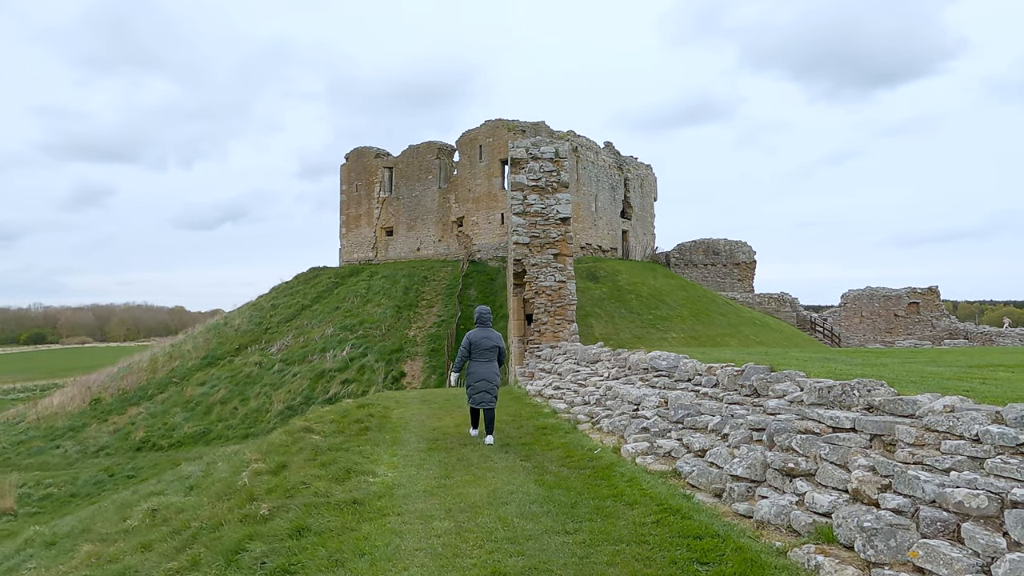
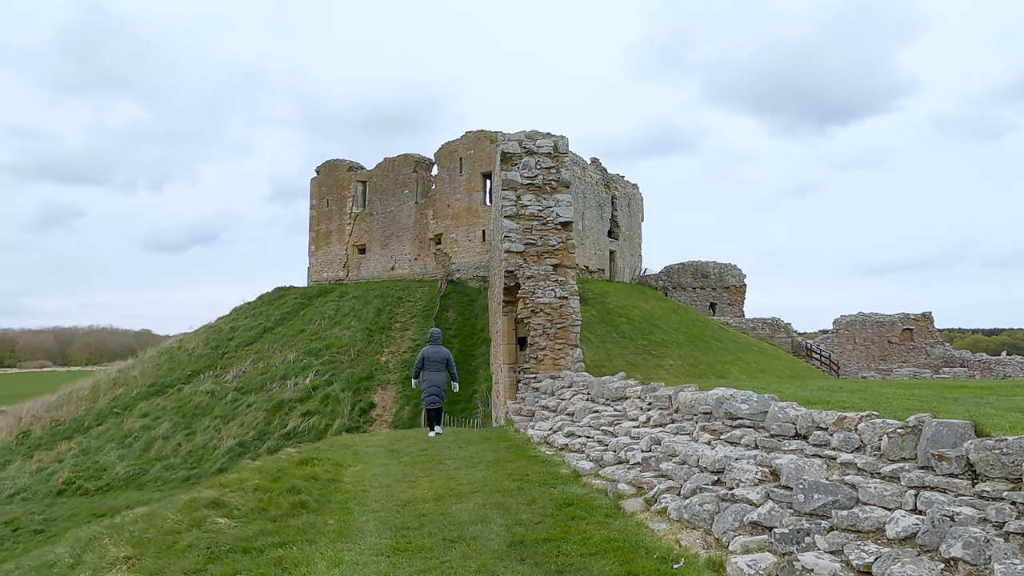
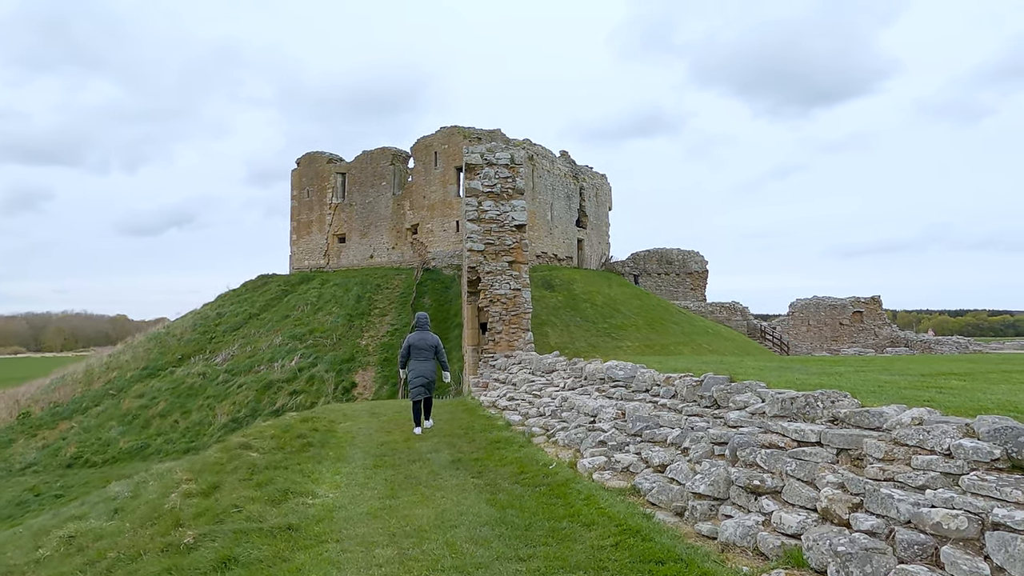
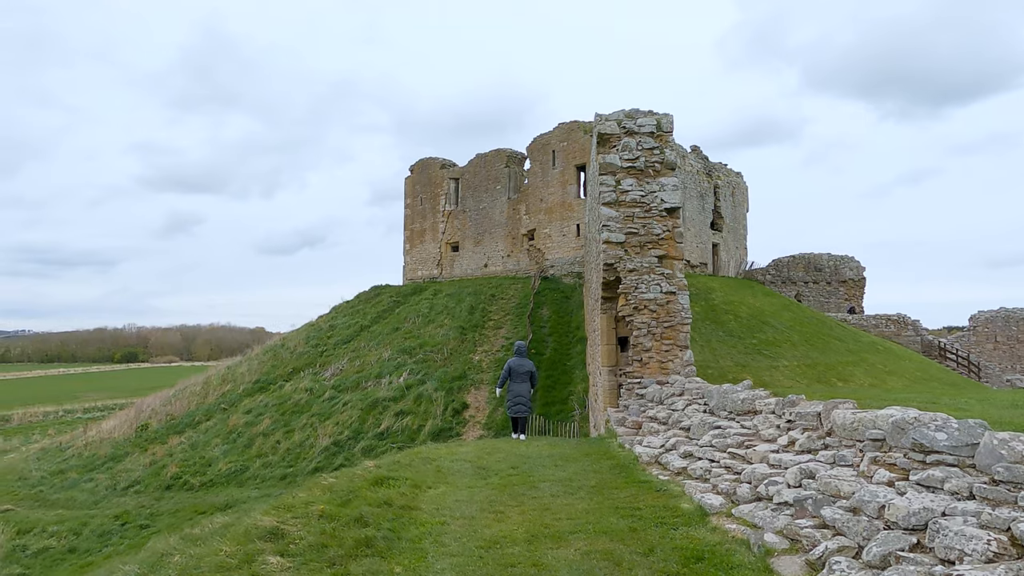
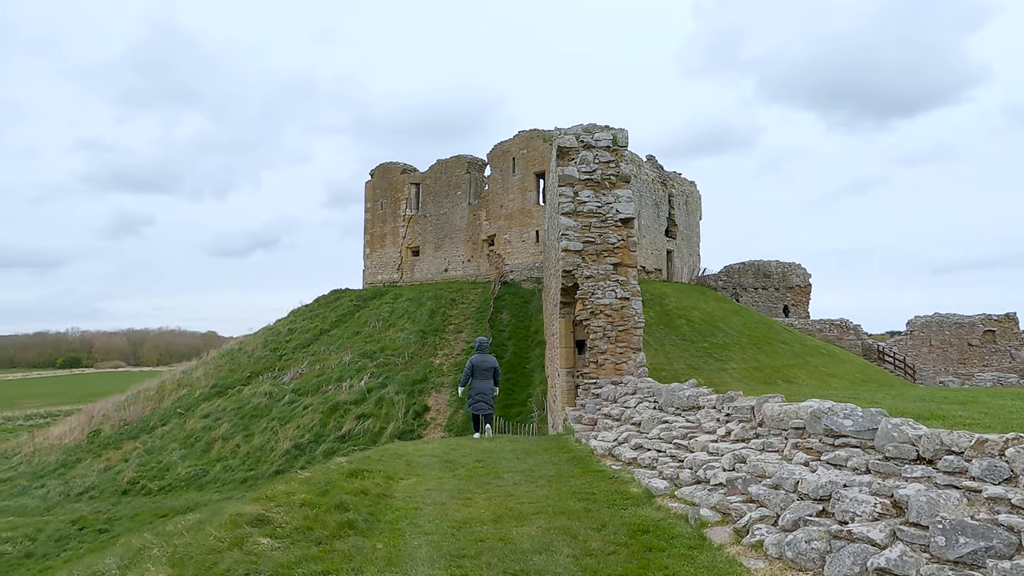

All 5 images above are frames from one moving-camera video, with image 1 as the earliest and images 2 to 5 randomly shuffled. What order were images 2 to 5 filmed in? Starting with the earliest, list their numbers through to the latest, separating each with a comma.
3, 2, 5, 4
